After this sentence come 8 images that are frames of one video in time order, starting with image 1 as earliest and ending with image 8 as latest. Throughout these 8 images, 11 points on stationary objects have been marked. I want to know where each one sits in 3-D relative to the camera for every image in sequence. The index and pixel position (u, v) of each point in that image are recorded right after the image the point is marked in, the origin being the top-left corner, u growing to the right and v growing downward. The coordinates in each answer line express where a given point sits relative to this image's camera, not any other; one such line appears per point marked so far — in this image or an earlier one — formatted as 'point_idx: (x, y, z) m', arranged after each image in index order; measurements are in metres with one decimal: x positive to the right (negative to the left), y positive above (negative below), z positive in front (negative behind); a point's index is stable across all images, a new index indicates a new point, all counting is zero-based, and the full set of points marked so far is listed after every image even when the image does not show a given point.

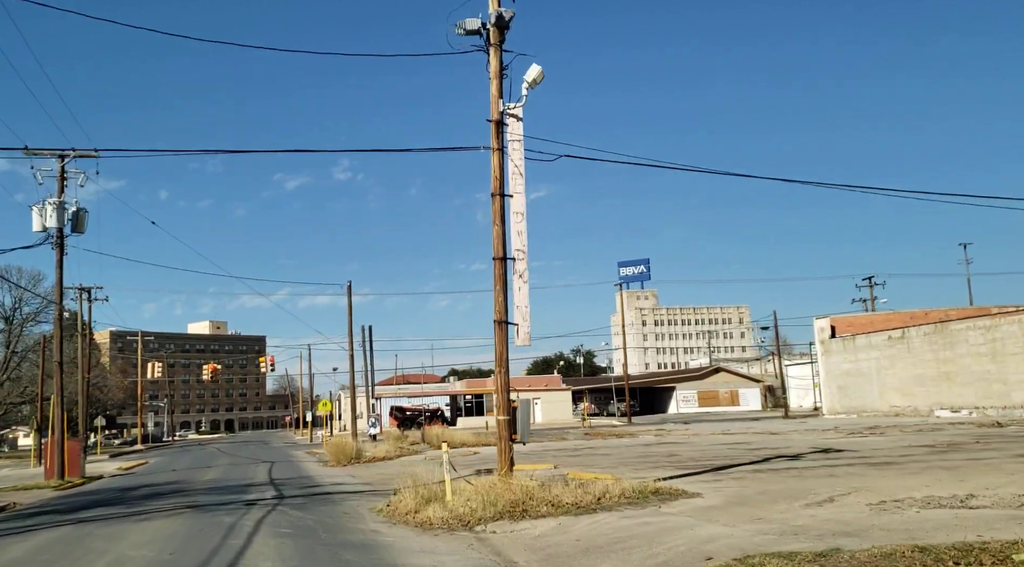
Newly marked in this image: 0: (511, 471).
0: (+0.2, -3.1, +15.3) m
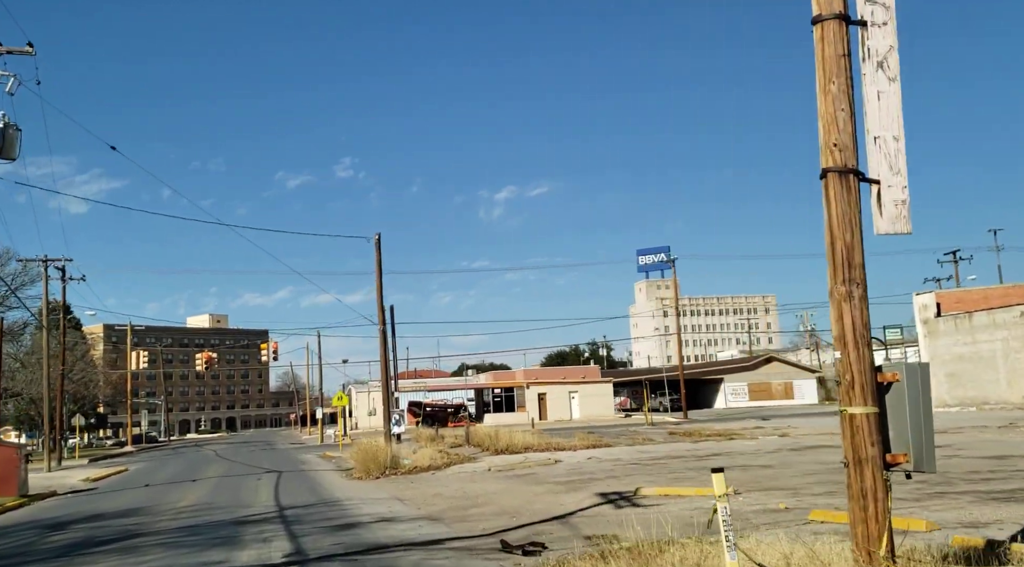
0: (+2.6, -1.8, +6.5) m
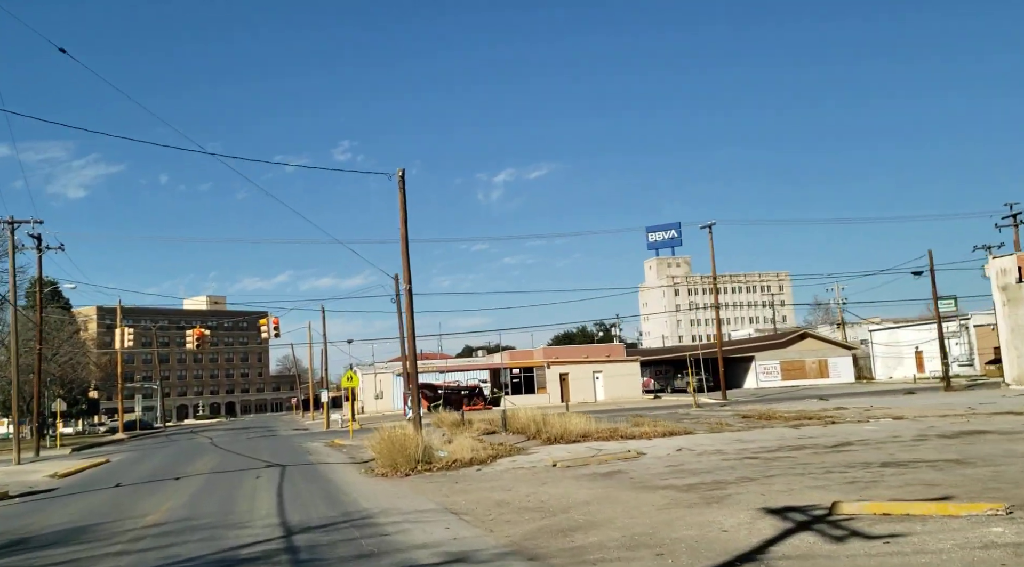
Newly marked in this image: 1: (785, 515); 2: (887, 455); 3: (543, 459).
0: (+3.9, -0.9, +1.2) m
1: (+2.9, -2.5, +10.1) m
2: (+6.1, -2.8, +15.5) m
3: (+0.6, -3.7, +19.7) m
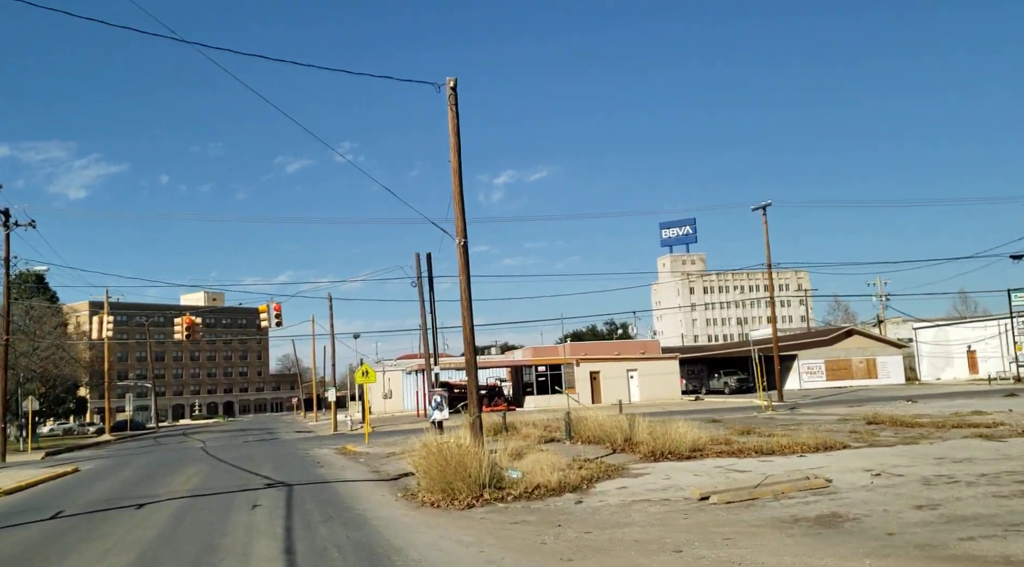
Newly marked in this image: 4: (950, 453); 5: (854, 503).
0: (+5.5, -0.1, -5.0) m
1: (+4.5, -1.7, +4.0) m
2: (+7.7, -2.1, +9.4) m
3: (+2.2, -2.9, +13.6) m
4: (+6.9, -2.6, +14.7) m
5: (+3.9, -2.5, +10.9) m
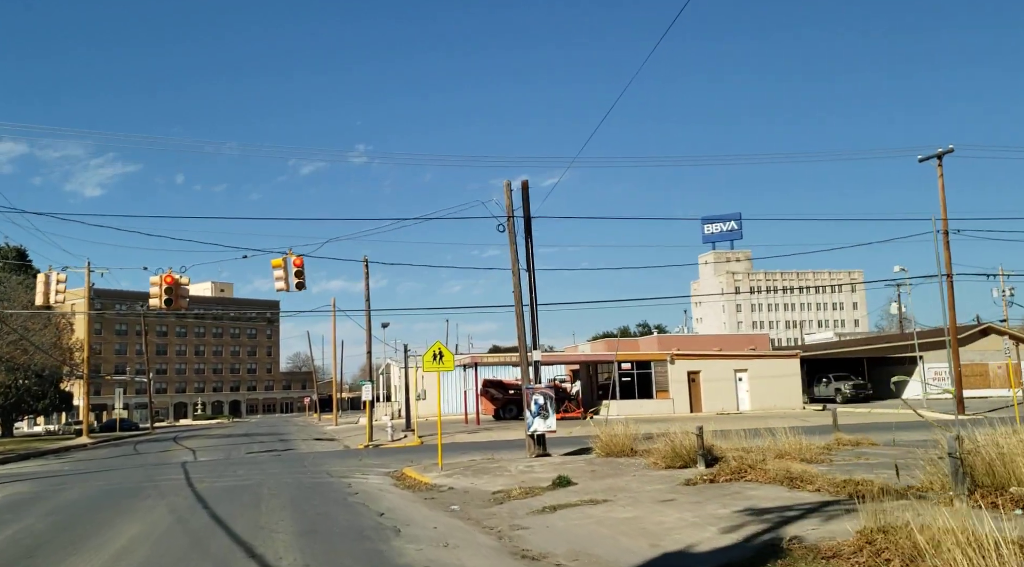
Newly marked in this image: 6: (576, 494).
0: (+8.7, +1.4, -17.4) m
1: (+7.7, -0.2, -8.4) m
2: (+11.0, -0.6, -3.1) m
3: (+5.5, -1.4, +1.2) m
4: (+10.2, -1.2, +2.3) m
5: (+7.2, -1.0, -1.5) m
6: (+1.0, -3.3, +14.9) m
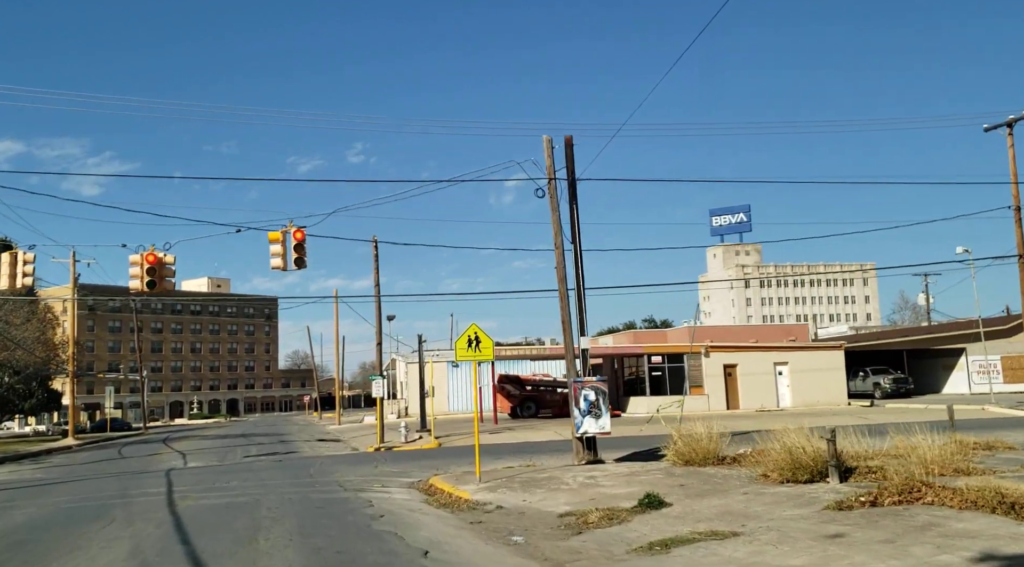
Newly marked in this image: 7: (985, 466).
0: (+9.7, +1.9, -21.1) m
1: (+8.7, +0.3, -12.2) m
2: (+12.0, -0.1, -6.8) m
3: (+6.5, -0.9, -2.6) m
4: (+11.2, -0.7, -1.5) m
5: (+8.2, -0.5, -5.3) m
6: (+2.0, -2.8, +11.1) m
7: (+6.8, -2.6, +13.6) m
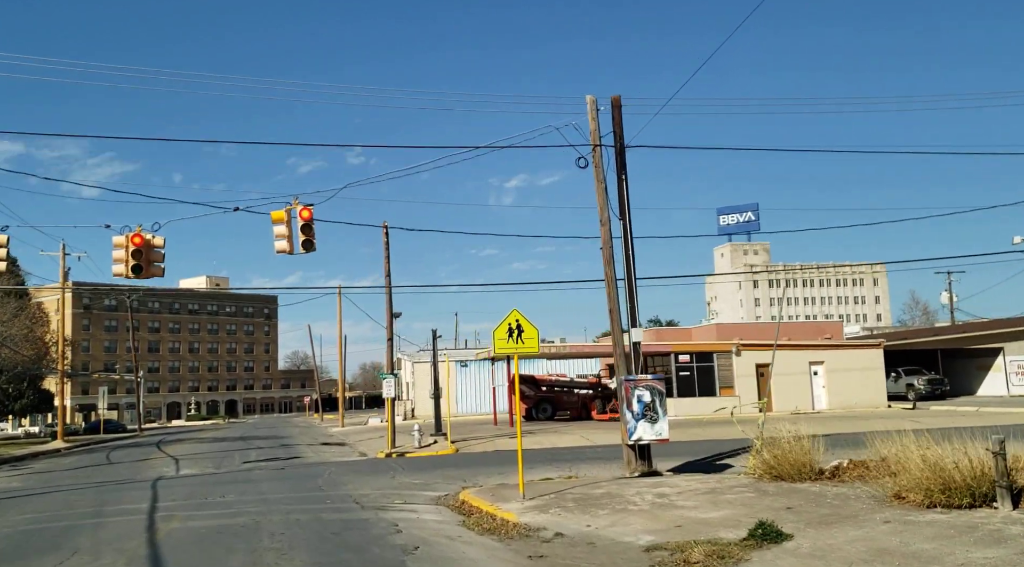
0: (+10.5, +2.2, -23.9) m
1: (+9.5, +0.7, -15.0) m
2: (+12.8, +0.2, -9.6) m
3: (+7.3, -0.5, -5.4) m
4: (+11.9, -0.4, -4.2) m
5: (+8.9, -0.2, -8.0) m
6: (+2.7, -2.5, +8.4) m
7: (+7.5, -2.3, +10.8) m
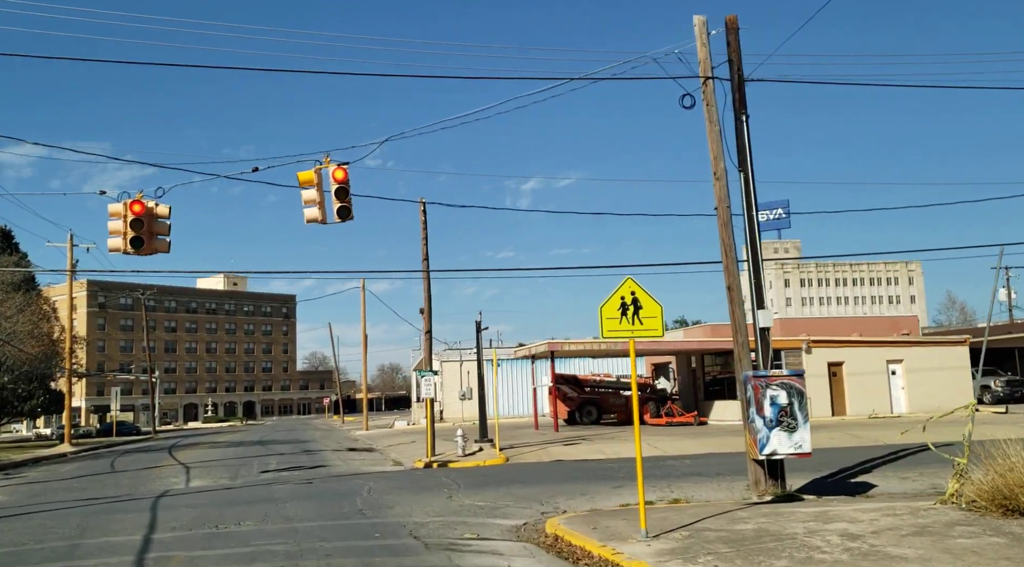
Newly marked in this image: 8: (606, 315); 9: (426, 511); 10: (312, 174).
0: (+11.1, +2.8, -27.8) m
1: (+10.2, +1.2, -18.9) m
2: (+13.6, +0.7, -13.6) m
3: (+8.2, 0.0, -9.2) m
4: (+12.9, +0.1, -8.2) m
5: (+9.8, +0.3, -11.9) m
6: (+3.9, -2.0, +4.6) m
7: (+8.7, -1.8, +6.9) m
8: (+1.0, -0.4, +10.6) m
9: (-1.2, -3.3, +13.7) m
10: (-3.6, +2.0, +17.1) m
